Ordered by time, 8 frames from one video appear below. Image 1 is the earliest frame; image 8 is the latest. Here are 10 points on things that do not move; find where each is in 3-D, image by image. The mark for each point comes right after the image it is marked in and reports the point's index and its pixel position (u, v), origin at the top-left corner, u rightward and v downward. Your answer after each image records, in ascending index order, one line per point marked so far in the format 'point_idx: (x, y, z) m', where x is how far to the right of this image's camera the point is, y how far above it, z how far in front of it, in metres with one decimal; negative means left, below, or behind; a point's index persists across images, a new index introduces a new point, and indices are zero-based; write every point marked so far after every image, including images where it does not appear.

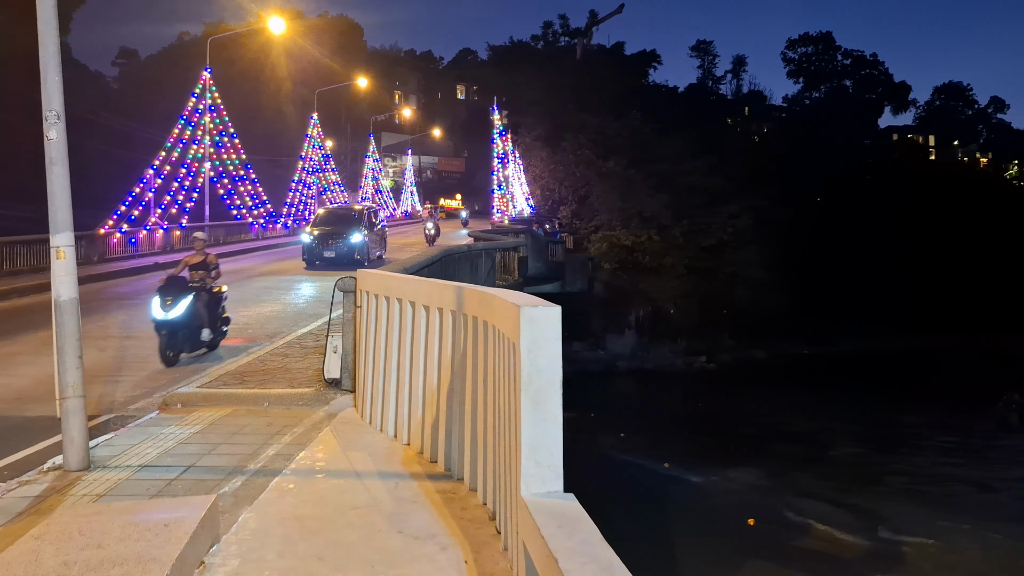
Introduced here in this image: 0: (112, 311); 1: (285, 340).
0: (-6.9, -0.4, +14.0) m
1: (-3.0, -0.7, +10.6) m
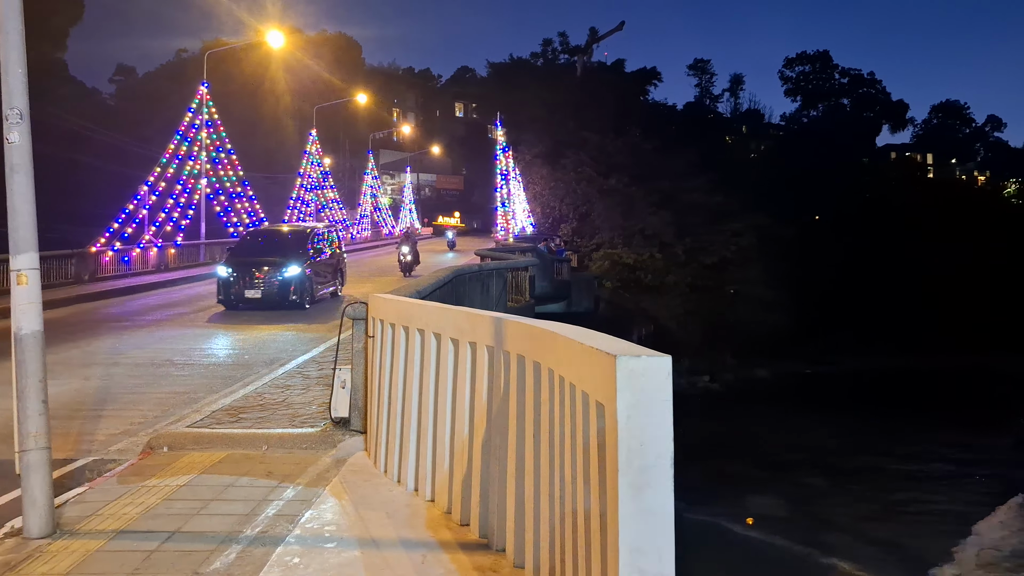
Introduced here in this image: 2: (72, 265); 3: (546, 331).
0: (-6.7, -0.8, +13.2) m
1: (-2.8, -1.0, +9.8) m
2: (-10.7, +0.6, +19.4) m
3: (+0.2, -0.2, +3.4) m
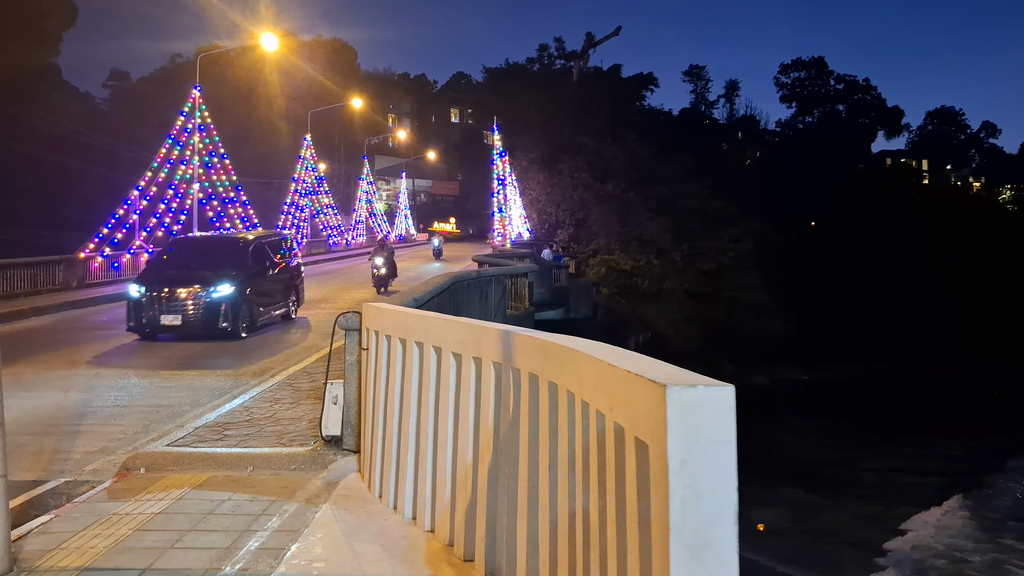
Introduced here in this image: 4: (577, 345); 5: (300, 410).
0: (-6.7, -0.9, +12.7) m
1: (-2.7, -1.1, +9.3) m
2: (-10.7, +0.4, +18.9) m
3: (+0.2, -0.2, +2.9) m
4: (+0.2, -0.2, +2.9) m
5: (-1.9, -1.1, +7.3) m
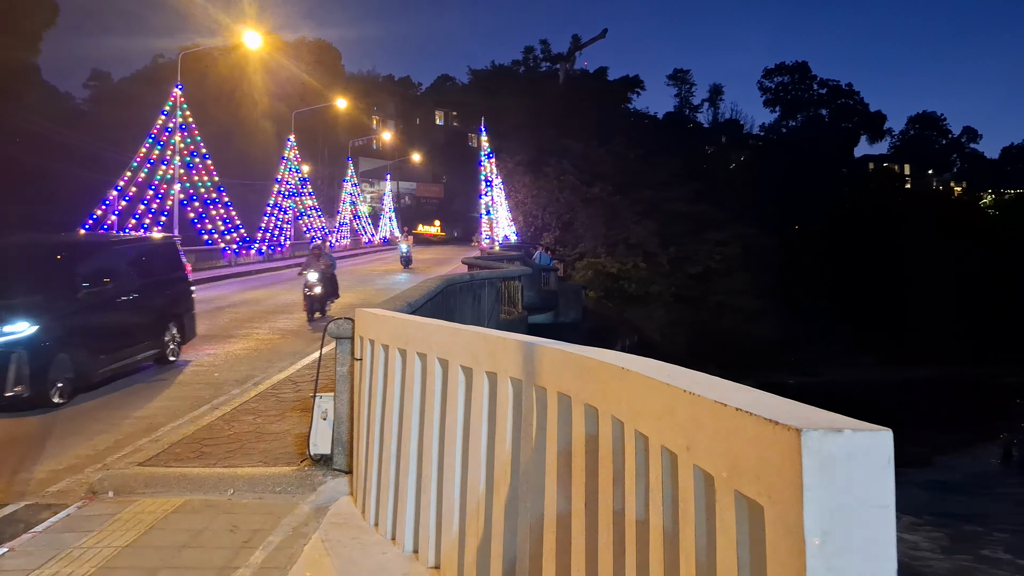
0: (-6.8, -0.9, +12.1) m
1: (-2.8, -1.1, +8.8) m
2: (-10.9, +0.3, +18.2) m
3: (+0.3, -0.3, +2.5) m
4: (+0.4, -0.2, +2.5) m
5: (-1.9, -1.1, +6.8) m
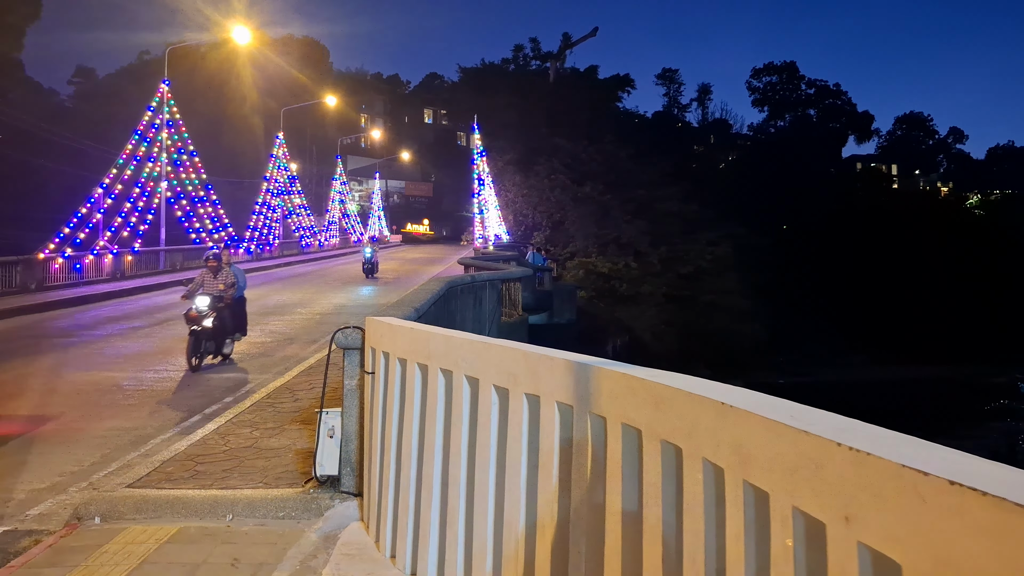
0: (-6.8, -0.9, +11.6) m
1: (-2.7, -1.1, +8.3) m
2: (-11.0, +0.3, +17.7) m
3: (+0.5, -0.3, +2.1) m
4: (+0.5, -0.3, +2.1) m
5: (-1.8, -1.2, +6.3) m
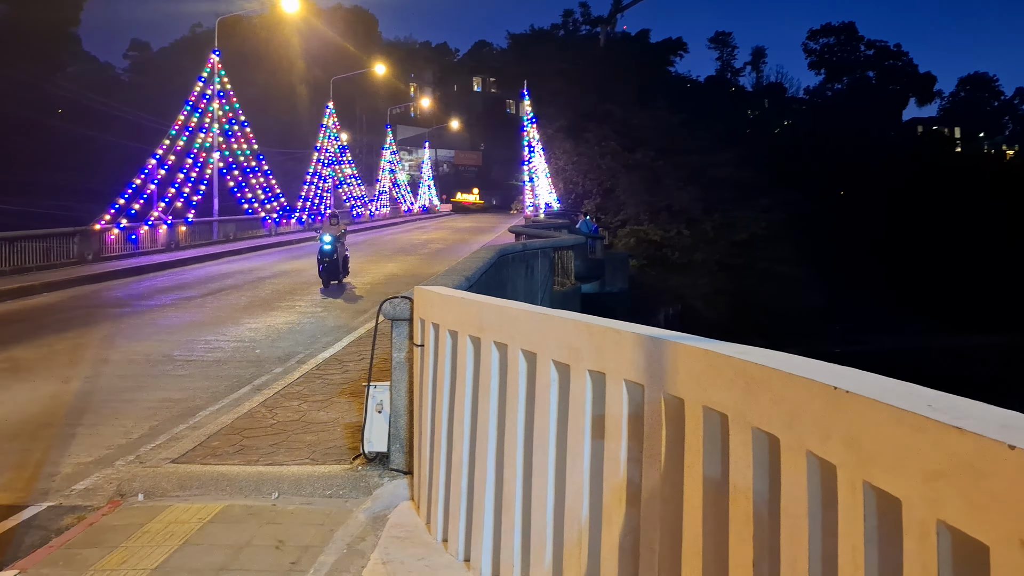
0: (-6.0, -0.5, +11.7) m
1: (-2.1, -0.8, +8.2) m
2: (-9.9, +1.0, +18.0) m
3: (+0.7, -0.2, +1.7) m
4: (+0.7, -0.2, +1.7) m
5: (-1.4, -0.9, +6.2) m
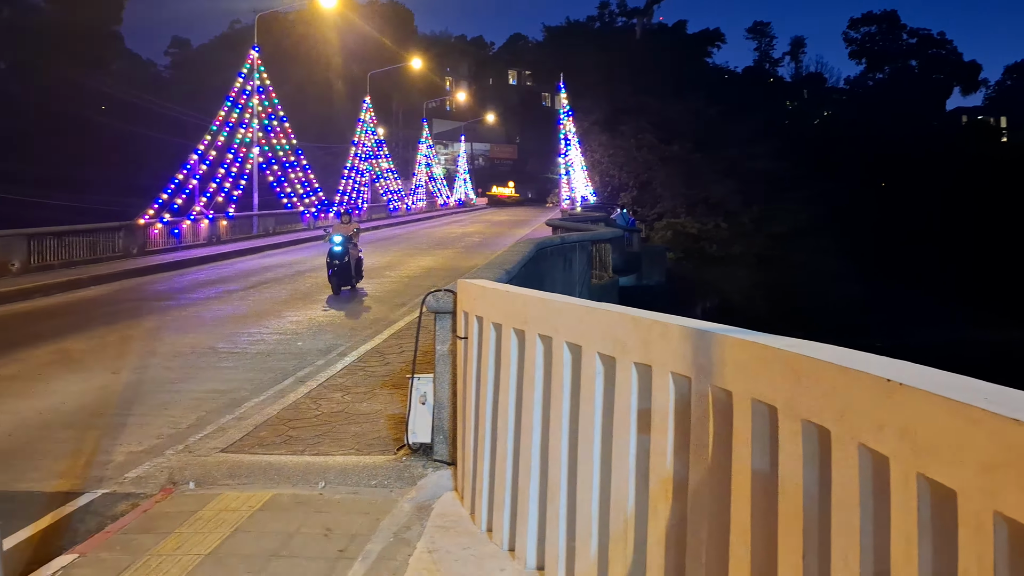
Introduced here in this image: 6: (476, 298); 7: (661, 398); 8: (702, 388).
0: (-5.5, -0.4, +11.9) m
1: (-1.7, -0.8, +8.3) m
2: (-9.0, +1.2, +18.4) m
3: (+0.8, -0.2, +1.7) m
4: (+0.8, -0.2, +1.7) m
5: (-1.1, -0.9, +6.2) m
6: (-0.2, 0.0, +4.1) m
7: (+0.5, -0.4, +2.6) m
8: (+0.6, -0.3, +2.5) m
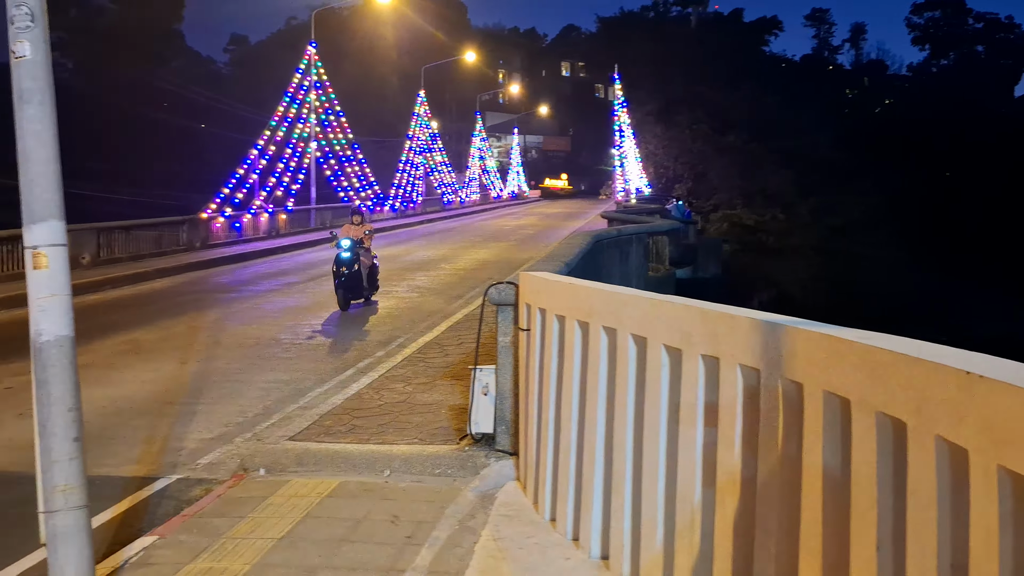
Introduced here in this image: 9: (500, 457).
0: (-4.6, -0.3, +12.3) m
1: (-1.1, -0.7, +8.4) m
2: (-7.7, +1.3, +19.0) m
3: (+0.9, -0.2, +1.7) m
4: (+1.0, -0.2, +1.7) m
5: (-0.6, -0.8, +6.3) m
6: (+0.2, 0.0, +4.1) m
7: (+0.7, -0.3, +2.6) m
8: (+0.8, -0.3, +2.4) m
9: (-0.1, -1.0, +4.6) m
